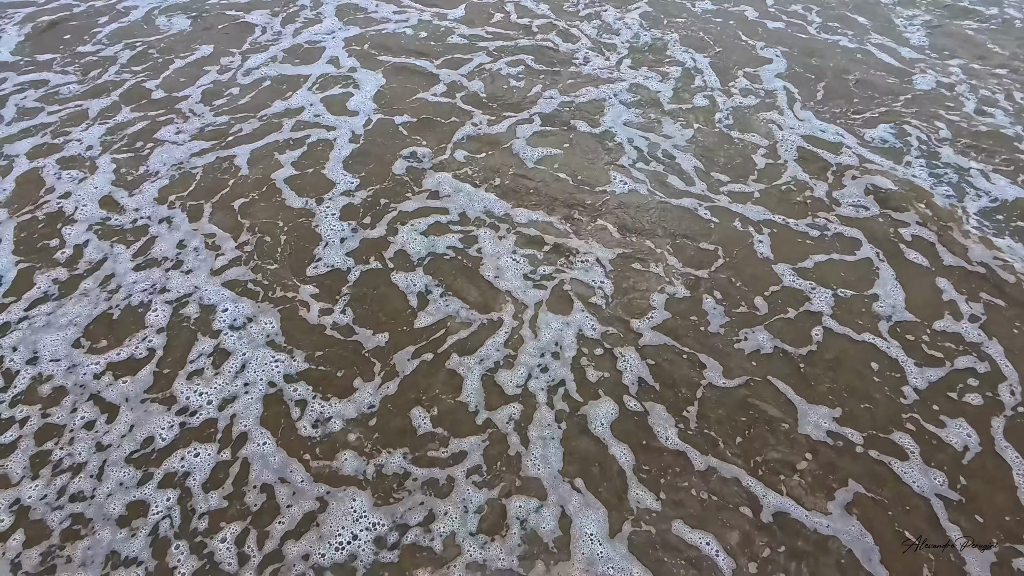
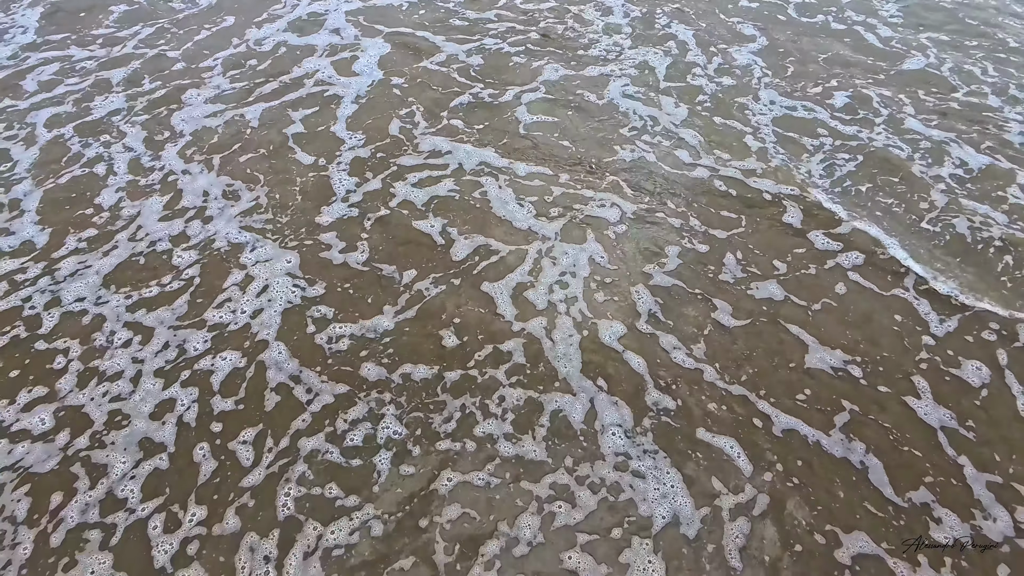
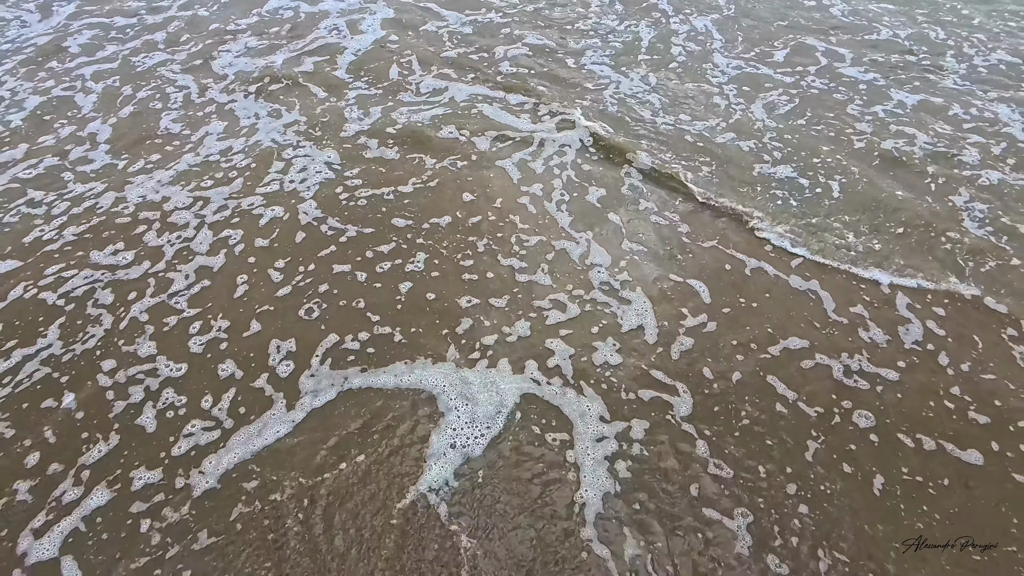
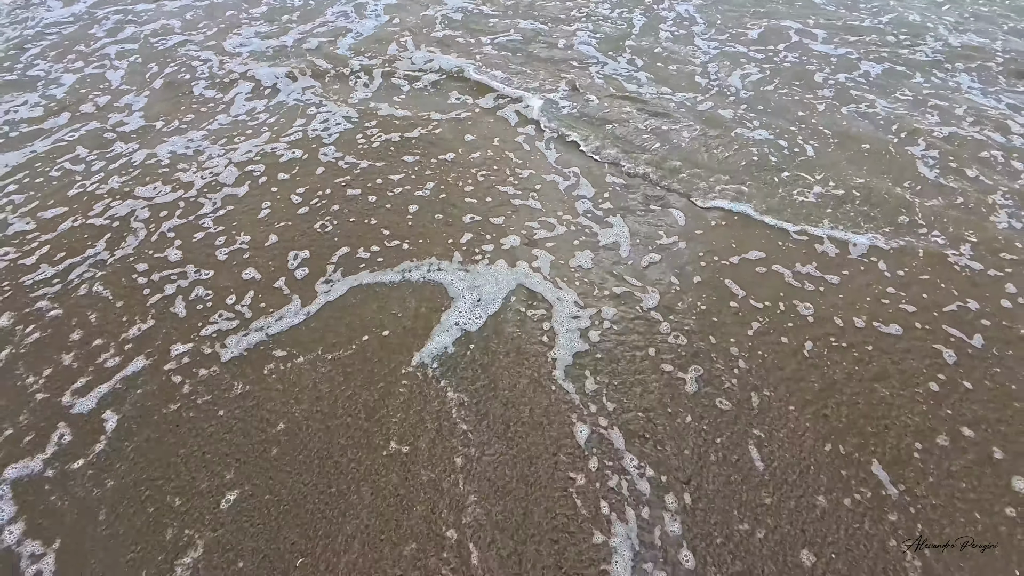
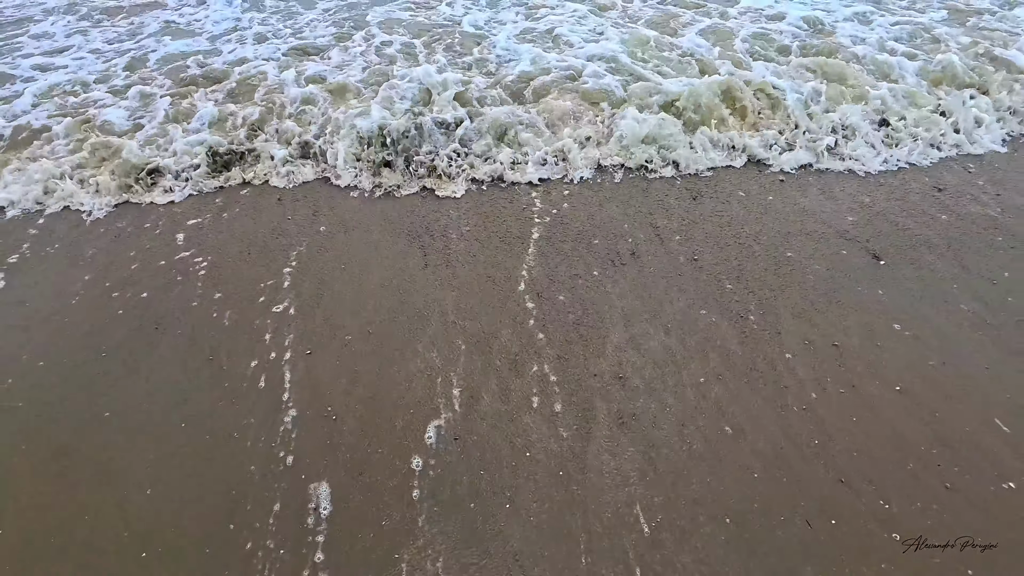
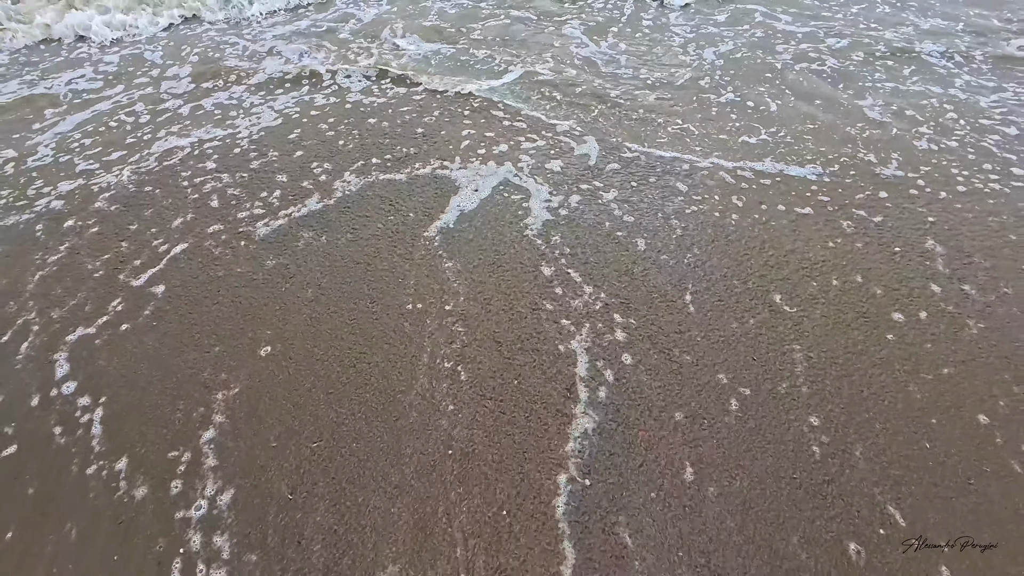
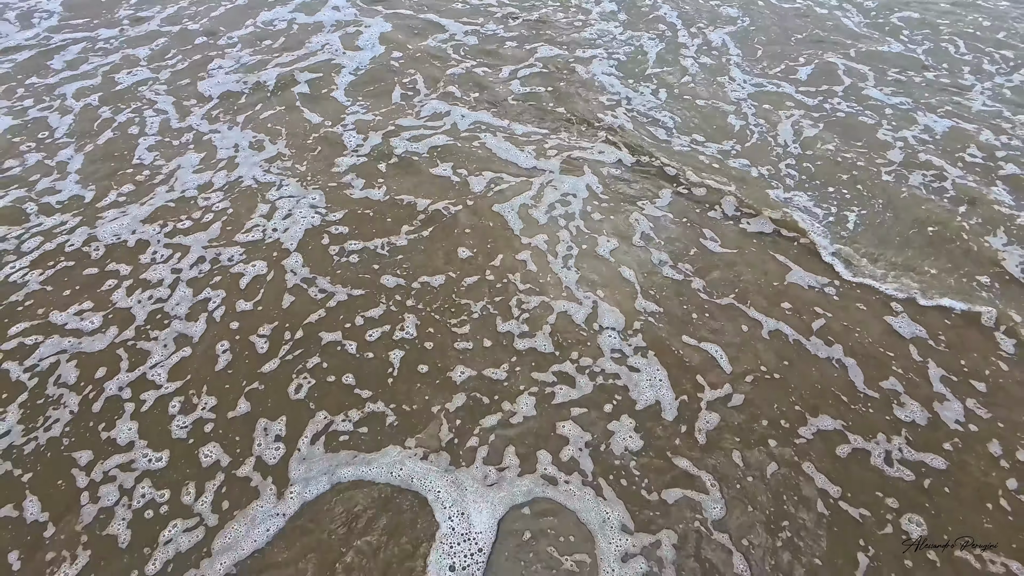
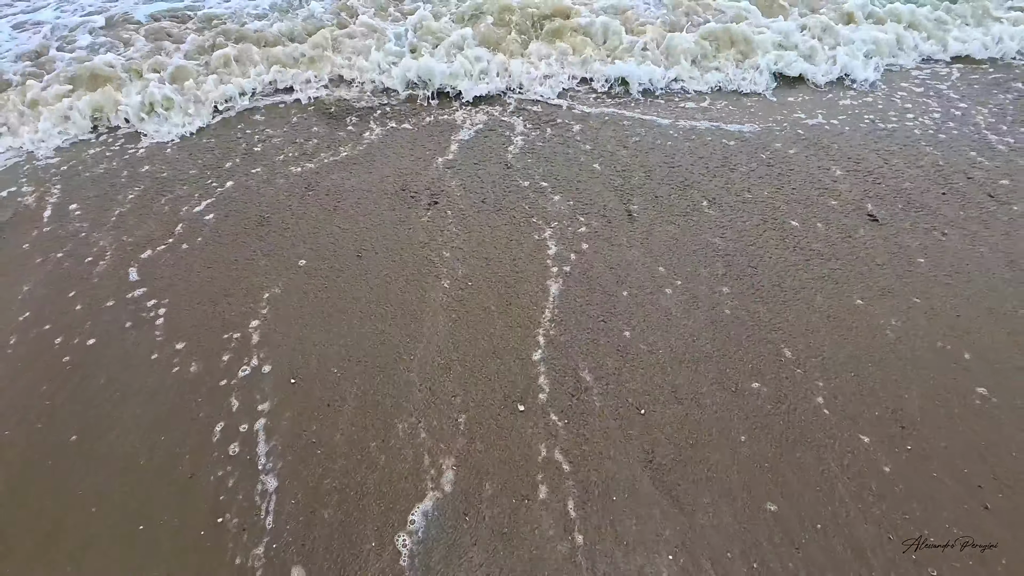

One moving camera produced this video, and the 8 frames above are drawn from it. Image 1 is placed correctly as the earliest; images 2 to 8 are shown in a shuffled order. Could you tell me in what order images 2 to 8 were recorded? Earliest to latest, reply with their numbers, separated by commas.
2, 7, 3, 4, 6, 8, 5
